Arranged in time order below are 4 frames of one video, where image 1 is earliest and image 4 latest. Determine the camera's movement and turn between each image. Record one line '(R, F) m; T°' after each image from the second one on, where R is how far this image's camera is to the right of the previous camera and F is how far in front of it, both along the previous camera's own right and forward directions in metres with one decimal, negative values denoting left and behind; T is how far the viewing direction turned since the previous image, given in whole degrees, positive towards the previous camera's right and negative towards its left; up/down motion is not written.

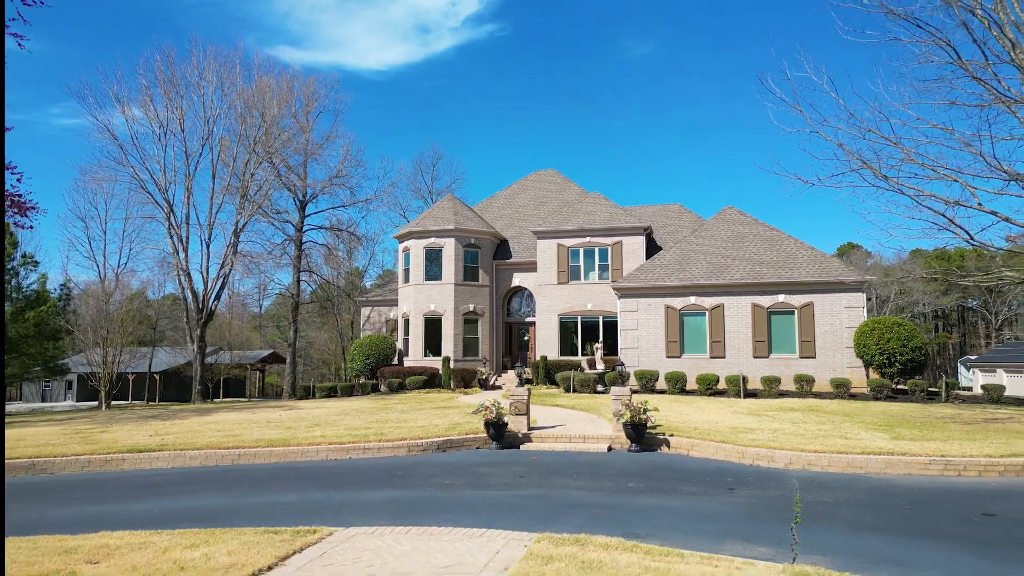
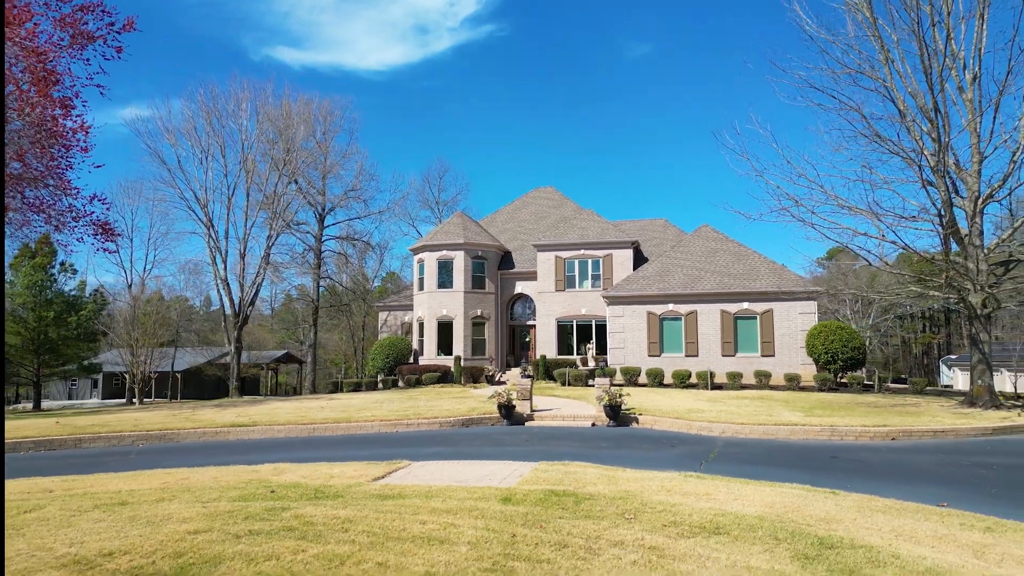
(-0.2, -3.7) m; 0°
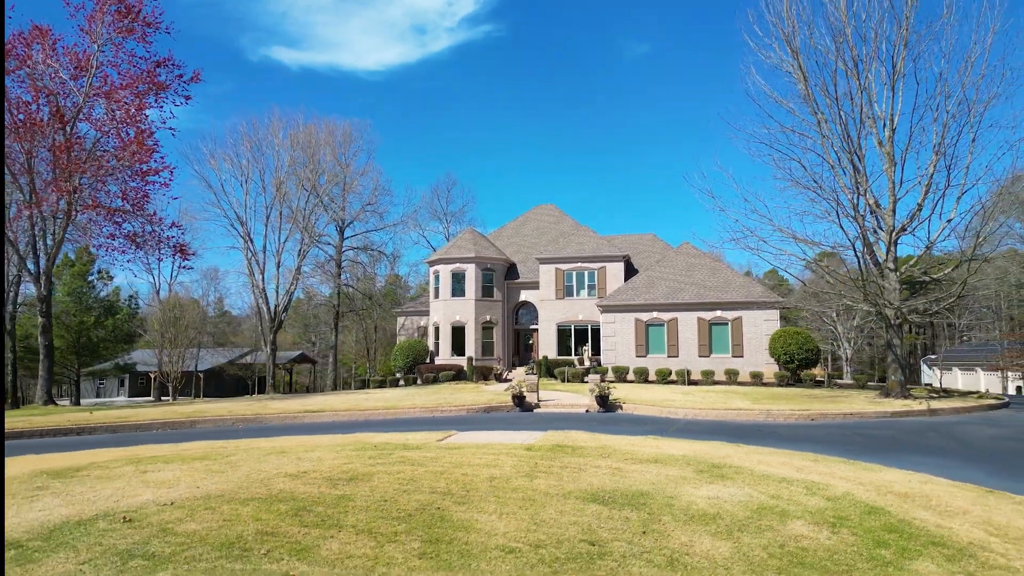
(-0.4, -4.2) m; 0°
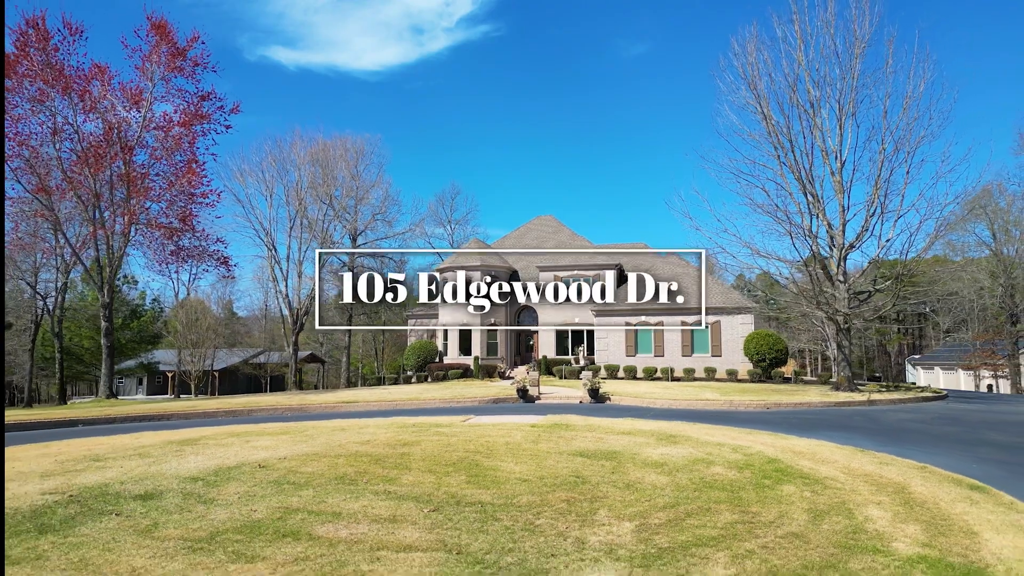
(-0.2, -3.5) m; 0°
